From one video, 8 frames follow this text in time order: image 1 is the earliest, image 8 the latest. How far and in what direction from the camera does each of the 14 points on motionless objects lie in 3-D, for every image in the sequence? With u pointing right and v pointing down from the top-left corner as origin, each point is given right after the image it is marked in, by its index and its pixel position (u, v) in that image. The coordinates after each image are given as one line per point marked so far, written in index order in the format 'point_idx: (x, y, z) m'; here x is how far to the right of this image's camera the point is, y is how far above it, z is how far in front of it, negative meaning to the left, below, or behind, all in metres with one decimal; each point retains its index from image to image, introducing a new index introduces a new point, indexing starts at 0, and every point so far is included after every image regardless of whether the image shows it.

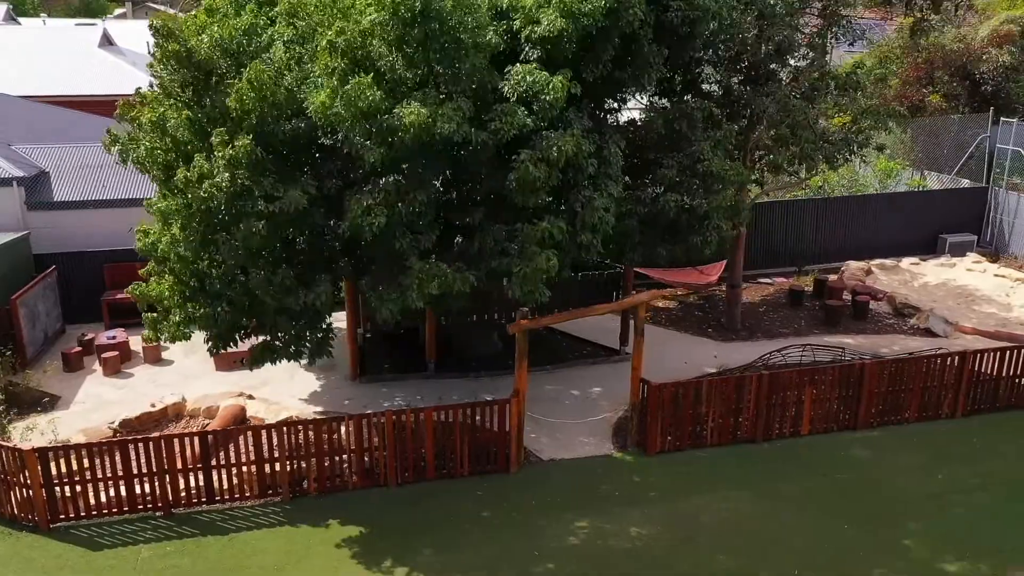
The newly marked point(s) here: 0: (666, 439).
0: (+1.9, -1.9, +10.0) m
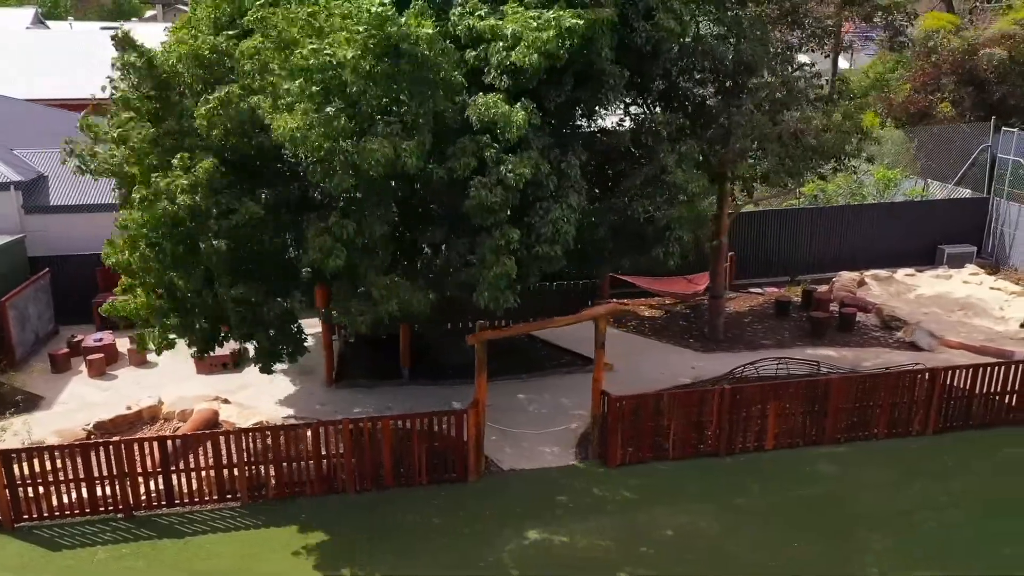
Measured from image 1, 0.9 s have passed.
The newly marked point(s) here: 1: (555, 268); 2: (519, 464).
0: (+1.4, -2.1, +10.0) m
1: (+0.4, +0.2, +8.4) m
2: (+0.1, -2.3, +10.1) m
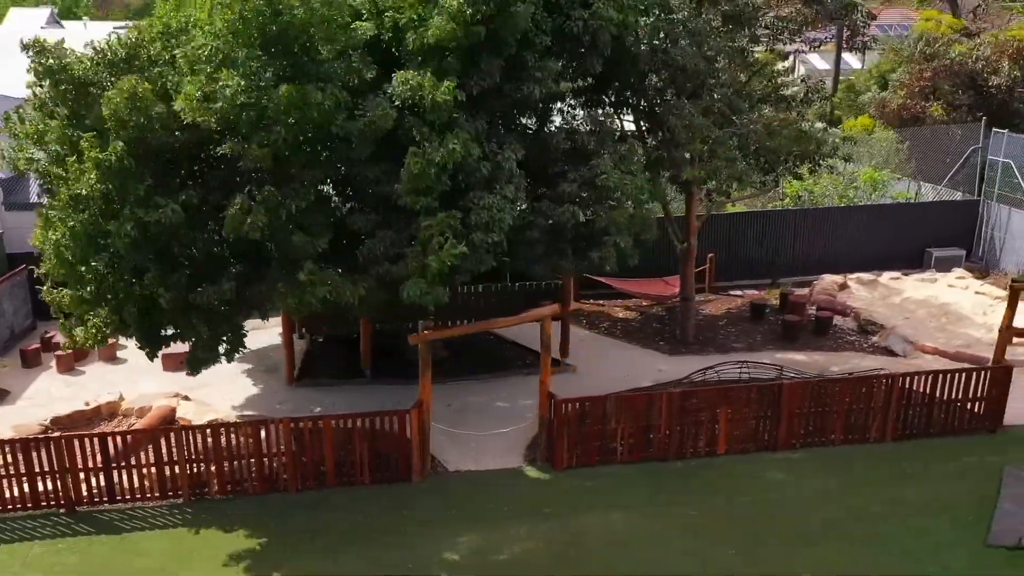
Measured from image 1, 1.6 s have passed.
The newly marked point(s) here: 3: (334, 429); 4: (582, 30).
0: (+0.8, -2.1, +9.9) m
1: (-0.2, +0.2, +8.4) m
2: (-0.6, -2.3, +10.1) m
3: (-2.1, -1.7, +9.3) m
4: (+0.8, +2.8, +8.7) m
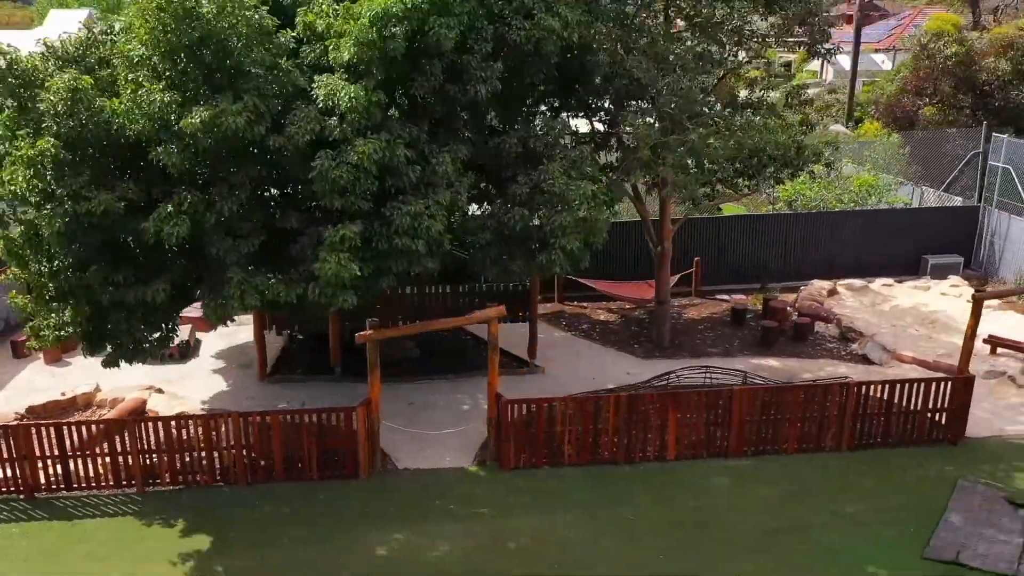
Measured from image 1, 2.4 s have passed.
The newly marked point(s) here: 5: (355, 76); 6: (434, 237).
0: (+0.1, -2.1, +9.9) m
1: (-0.9, +0.2, +8.5) m
2: (-1.2, -2.3, +10.2) m
3: (-2.8, -1.6, +9.5) m
4: (+0.2, +2.8, +8.8) m
5: (-1.6, +2.1, +8.1) m
6: (-0.7, +0.5, +8.3) m
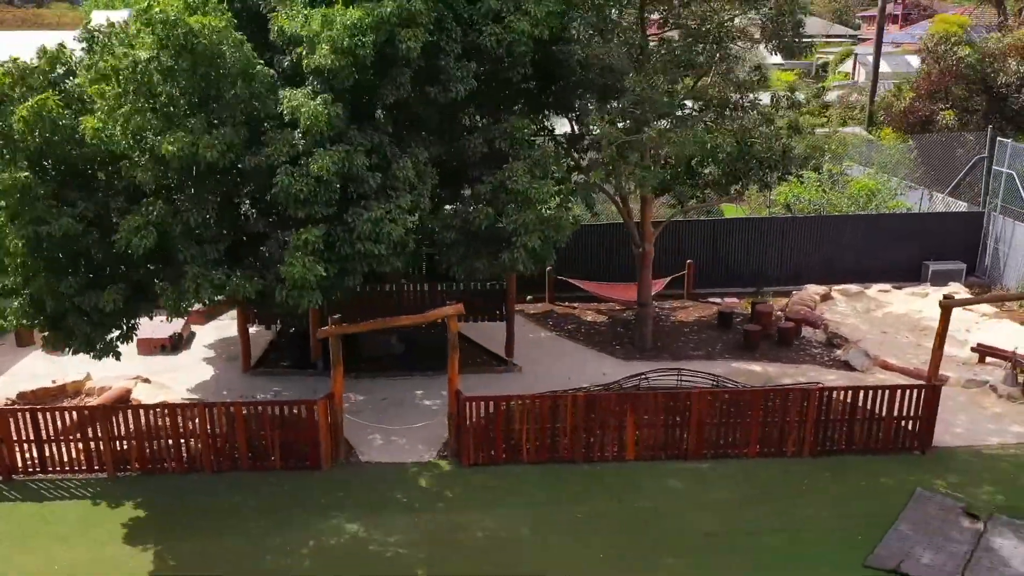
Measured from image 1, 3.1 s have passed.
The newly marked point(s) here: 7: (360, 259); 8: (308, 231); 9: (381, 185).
0: (-0.4, -2.1, +10.1) m
1: (-1.5, +0.2, +8.7) m
2: (-1.7, -2.2, +10.4) m
3: (-3.3, -1.6, +9.8) m
4: (-0.3, +2.8, +8.9) m
5: (-2.1, +2.2, +8.4) m
6: (-1.3, +0.5, +8.5) m
7: (-1.7, +0.3, +8.6) m
8: (-2.2, +0.6, +8.3) m
9: (-1.4, +1.1, +8.7) m
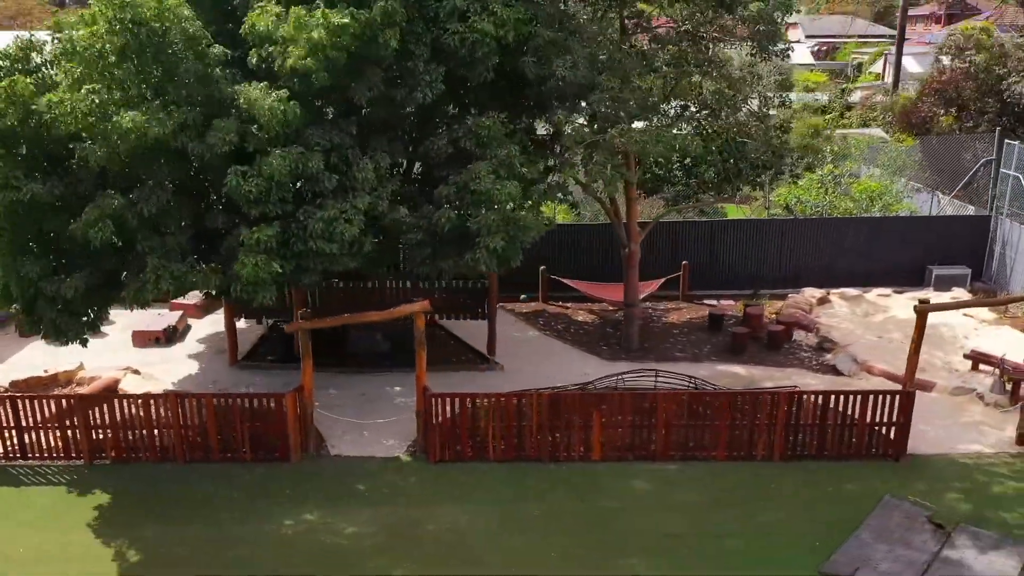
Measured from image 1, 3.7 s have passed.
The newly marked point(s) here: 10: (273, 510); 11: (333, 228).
0: (-0.8, -2.1, +10.1) m
1: (-1.9, +0.3, +8.8) m
2: (-2.2, -2.2, +10.5) m
3: (-3.7, -1.5, +10.0) m
4: (-0.7, +2.8, +9.0) m
5: (-2.5, +2.2, +8.5) m
6: (-1.7, +0.6, +8.6) m
7: (-2.1, +0.4, +8.7) m
8: (-2.6, +0.7, +8.4) m
9: (-1.9, +1.2, +8.8) m
10: (-2.8, -2.6, +9.4) m
11: (-1.9, +0.7, +8.5) m
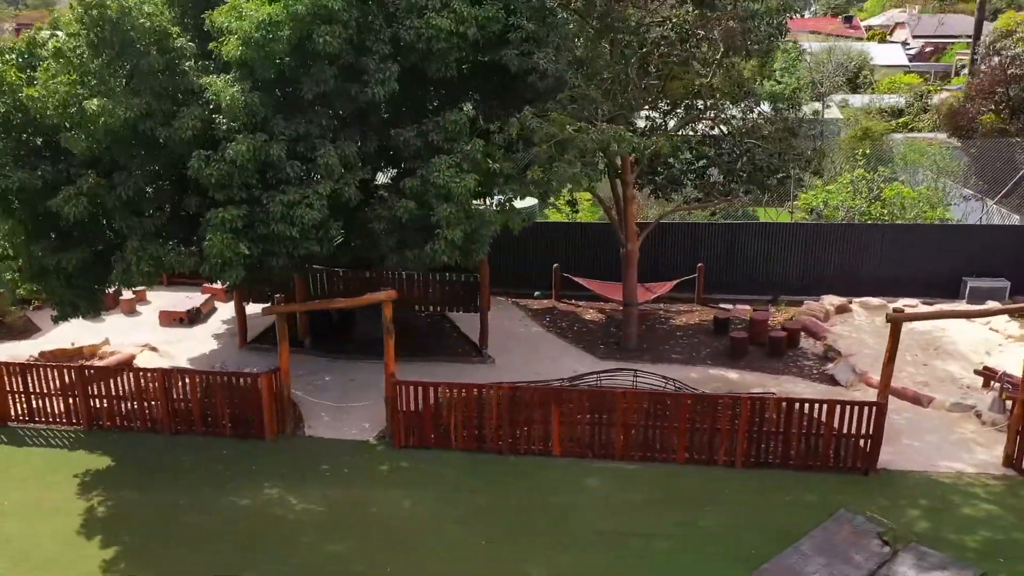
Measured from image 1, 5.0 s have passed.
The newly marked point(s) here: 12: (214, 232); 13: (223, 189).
0: (-1.3, -1.9, +10.4) m
1: (-2.5, +0.4, +9.2) m
2: (-2.6, -2.0, +10.9) m
3: (-4.2, -1.3, +10.6) m
4: (-1.1, +2.9, +9.2) m
5: (-3.0, +2.4, +9.0) m
6: (-2.3, +0.7, +9.0) m
7: (-2.7, +0.5, +9.1) m
8: (-3.2, +0.8, +8.9) m
9: (-2.4, +1.3, +9.2) m
10: (-3.4, -2.4, +9.9) m
11: (-2.5, +0.8, +8.9) m
12: (-3.2, +0.6, +8.9) m
13: (-3.2, +1.1, +8.9) m
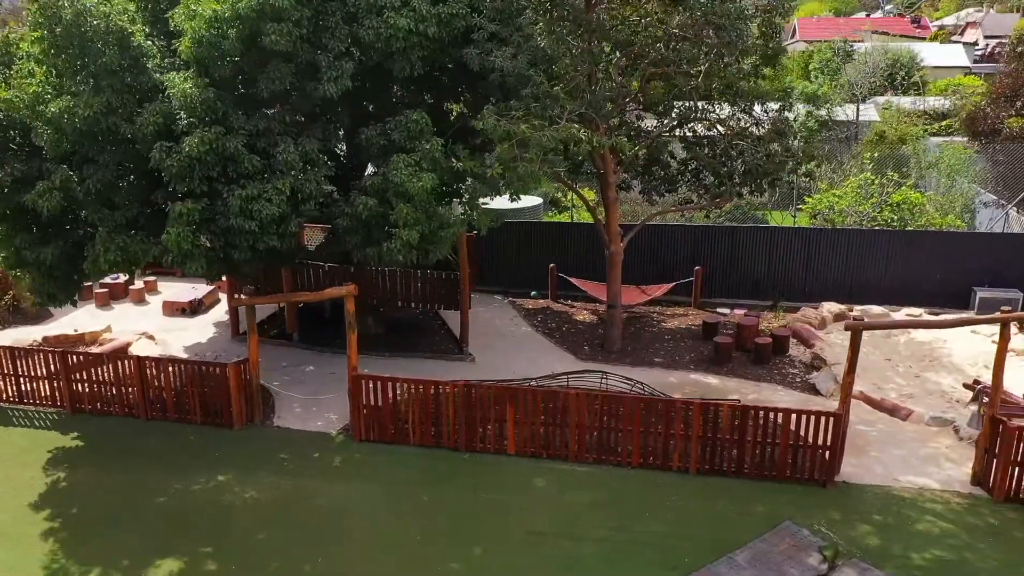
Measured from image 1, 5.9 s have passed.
0: (-1.9, -1.9, +10.5) m
1: (-3.0, +0.5, +9.4) m
2: (-3.1, -1.9, +11.1) m
3: (-4.7, -1.1, +10.9) m
4: (-1.7, +3.0, +9.3) m
5: (-3.6, +2.5, +9.2) m
6: (-2.8, +0.8, +9.2) m
7: (-3.3, +0.6, +9.4) m
8: (-3.7, +0.9, +9.2) m
9: (-2.9, +1.4, +9.4) m
10: (-3.9, -2.3, +10.1) m
11: (-3.0, +0.9, +9.1) m
12: (-3.8, +0.7, +9.1) m
13: (-3.8, +1.2, +9.2) m
